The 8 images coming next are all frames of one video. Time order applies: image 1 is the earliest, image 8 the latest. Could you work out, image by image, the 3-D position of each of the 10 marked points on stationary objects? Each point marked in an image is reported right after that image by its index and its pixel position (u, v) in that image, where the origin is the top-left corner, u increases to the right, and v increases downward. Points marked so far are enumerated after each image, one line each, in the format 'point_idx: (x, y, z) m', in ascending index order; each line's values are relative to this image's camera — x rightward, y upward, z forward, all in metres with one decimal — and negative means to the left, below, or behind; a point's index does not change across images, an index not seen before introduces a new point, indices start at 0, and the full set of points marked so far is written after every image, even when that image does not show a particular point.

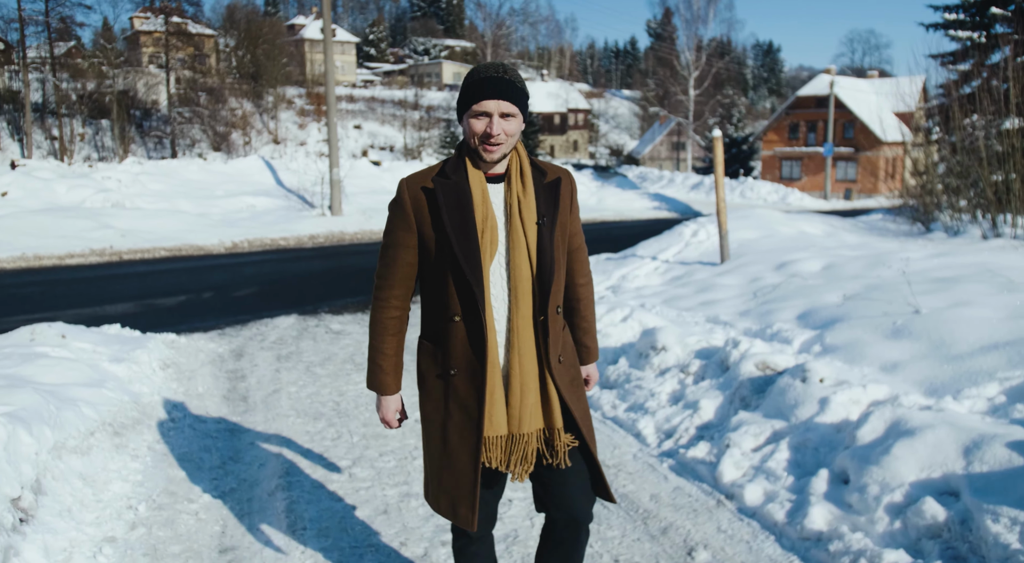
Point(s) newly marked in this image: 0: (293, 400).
0: (-1.5, -0.8, +5.3) m
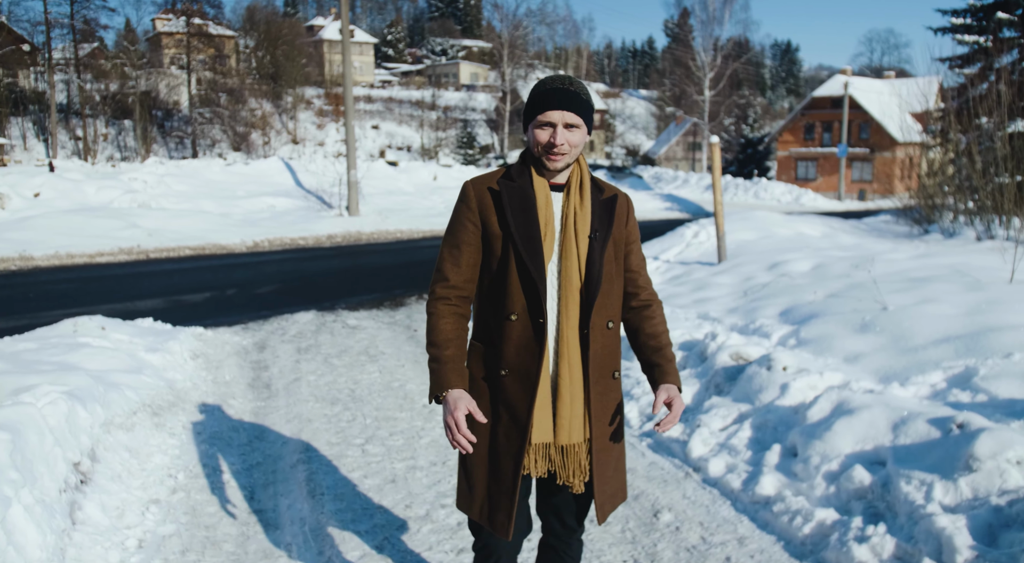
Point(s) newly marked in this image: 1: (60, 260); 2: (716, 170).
0: (-1.5, -0.8, +5.9) m
1: (-7.6, +0.4, +12.7) m
2: (+2.5, +1.4, +9.2) m
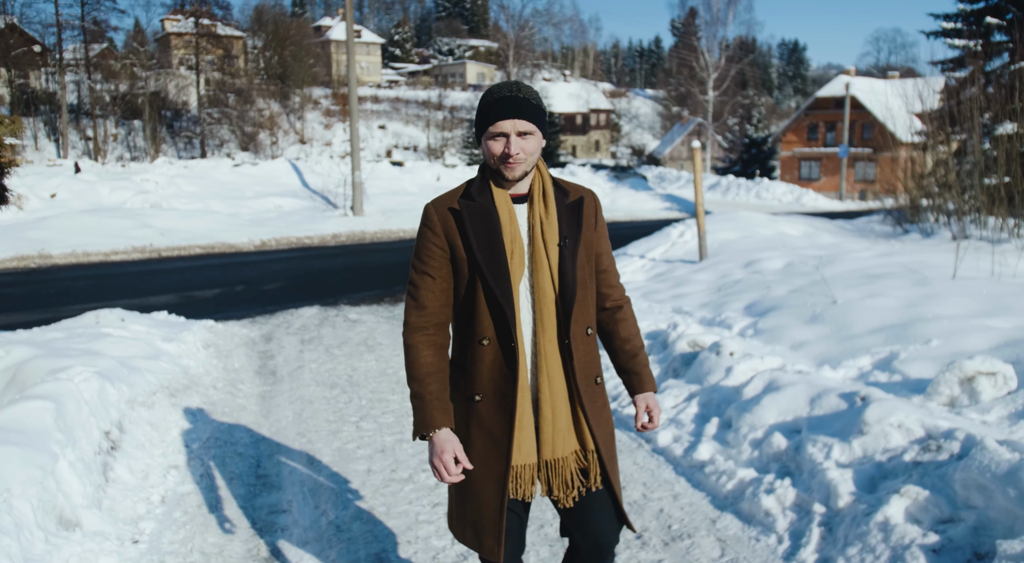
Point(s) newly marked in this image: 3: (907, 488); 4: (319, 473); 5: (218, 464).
0: (-1.7, -0.8, +6.4) m
1: (-7.7, +0.4, +13.3) m
2: (+2.4, +1.4, +9.7) m
3: (+1.5, -0.8, +2.9) m
4: (-1.1, -1.1, +4.2) m
5: (-1.7, -1.0, +4.4) m
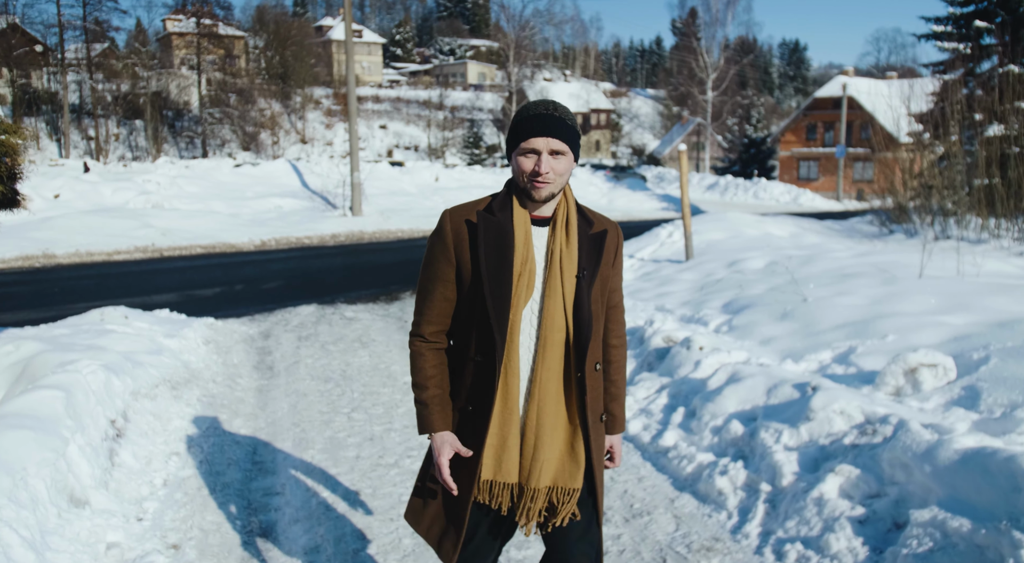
0: (-1.8, -0.8, +6.7) m
1: (-7.8, +0.4, +13.6) m
2: (+2.3, +1.4, +10.0) m
3: (+1.4, -0.8, +3.2) m
4: (-1.2, -1.1, +4.5) m
5: (-1.8, -1.0, +4.7) m
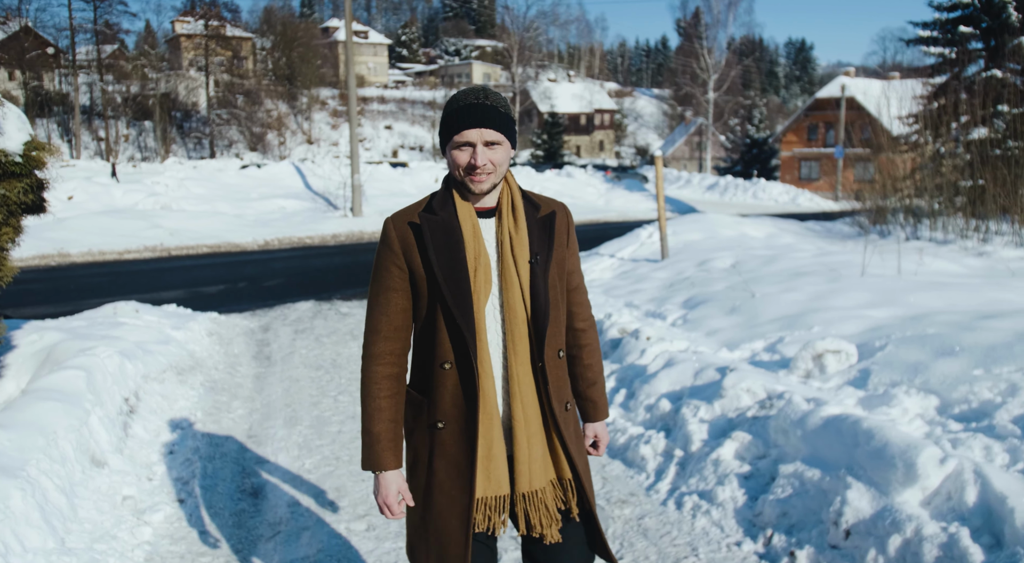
0: (-2.0, -0.7, +7.3) m
1: (-8.0, +0.5, +14.3) m
2: (+2.1, +1.4, +10.6) m
3: (+1.1, -0.8, +3.8) m
4: (-1.5, -1.0, +5.2) m
5: (-2.1, -1.0, +5.3) m
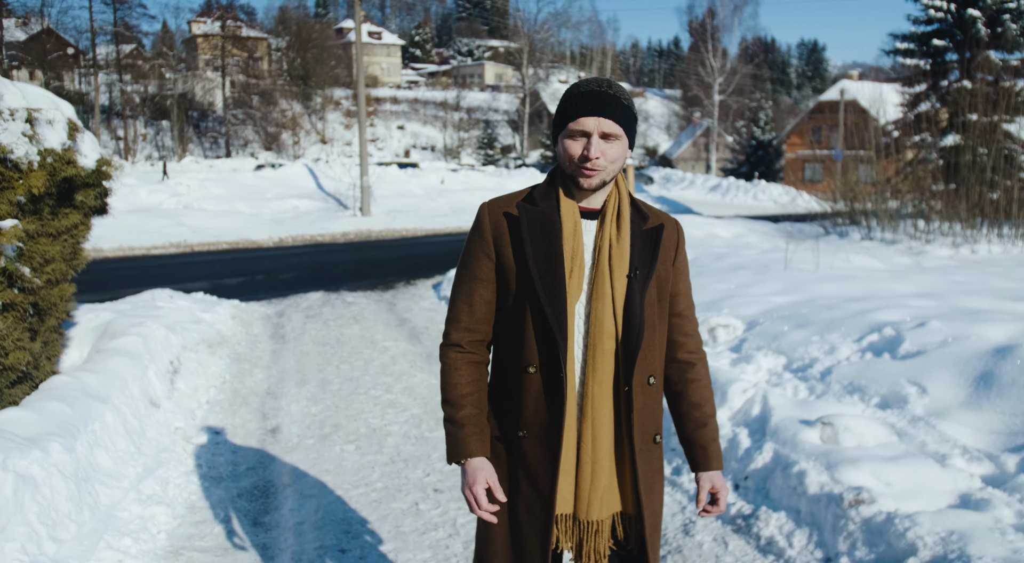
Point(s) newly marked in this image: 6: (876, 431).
0: (-2.3, -0.6, +8.7) m
1: (-8.1, +0.6, +15.7) m
2: (+1.9, +1.5, +11.9) m
3: (+0.8, -0.7, +5.1) m
4: (-1.8, -0.9, +6.5) m
5: (-2.4, -0.9, +6.6) m
6: (+1.7, -0.7, +3.5) m
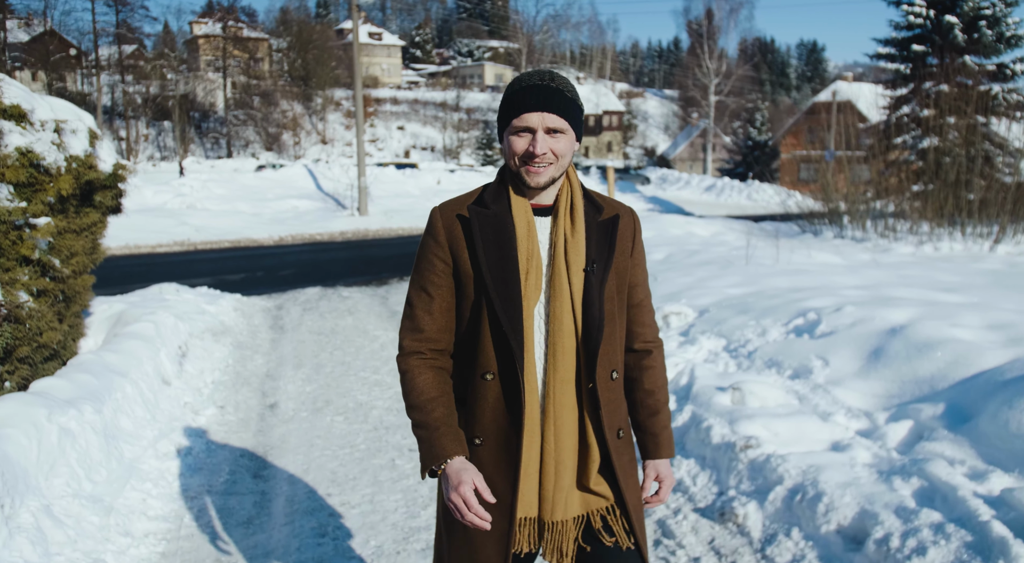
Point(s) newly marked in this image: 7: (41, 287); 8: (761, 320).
0: (-2.5, -0.6, +9.3) m
1: (-8.3, +0.7, +16.3) m
2: (+1.7, +1.6, +12.5) m
3: (+0.6, -0.6, +5.7) m
4: (-2.0, -0.9, +7.1) m
5: (-2.6, -0.8, +7.3) m
6: (+1.5, -0.6, +4.2) m
7: (-3.2, 0.0, +5.2) m
8: (+1.9, -0.3, +5.7) m
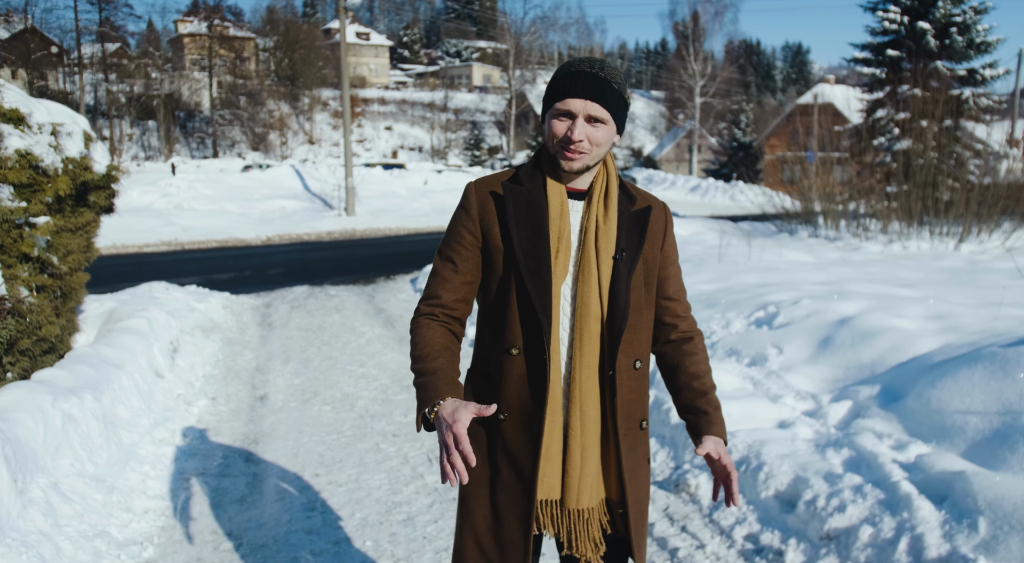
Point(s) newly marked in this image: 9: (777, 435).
0: (-2.7, -0.5, +9.6) m
1: (-8.7, +0.7, +16.5) m
2: (+1.4, +1.6, +12.9) m
3: (+0.4, -0.6, +6.0) m
4: (-2.2, -0.8, +7.4) m
5: (-2.8, -0.8, +7.5) m
6: (+1.3, -0.6, +4.5) m
7: (-3.4, 0.0, +5.4) m
8: (+1.7, -0.3, +6.0) m
9: (+1.3, -0.8, +3.7) m
